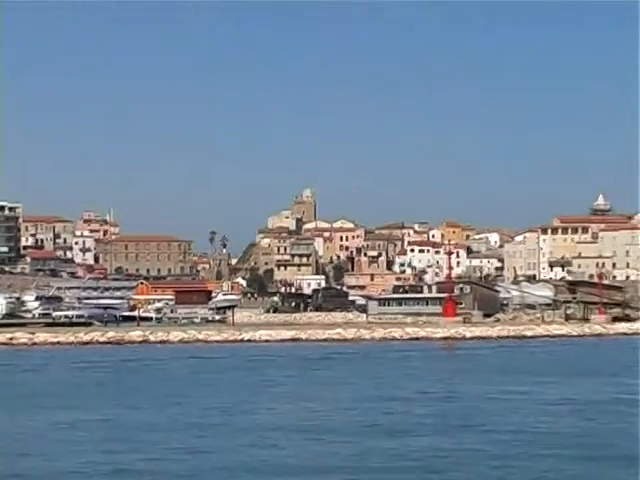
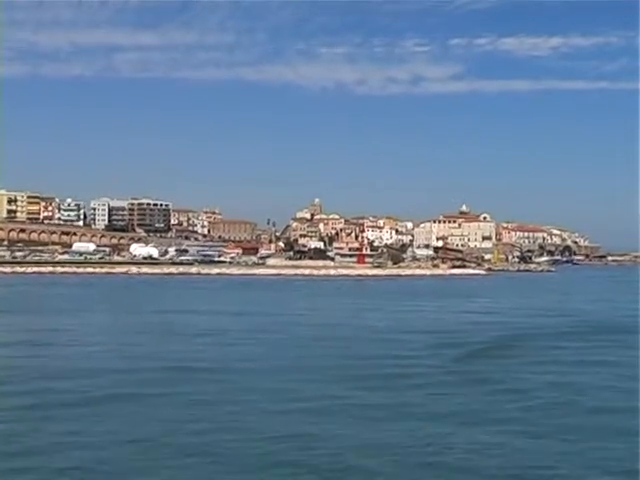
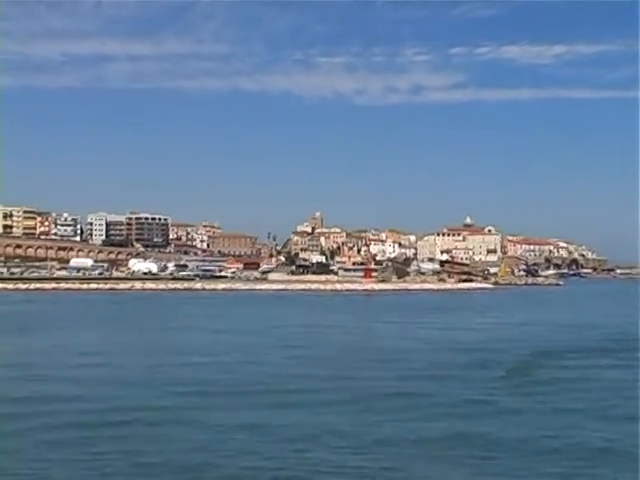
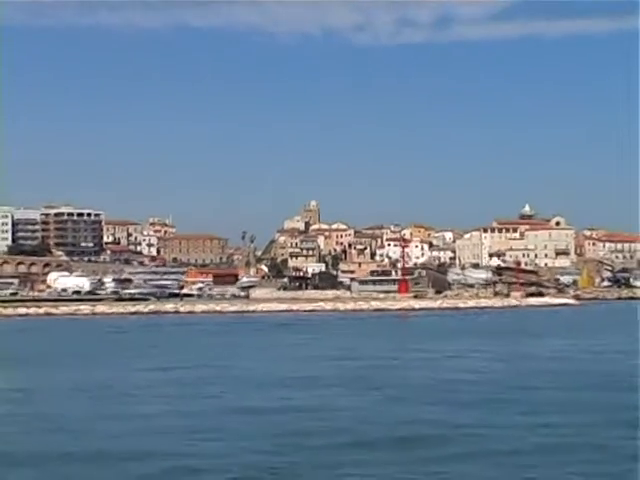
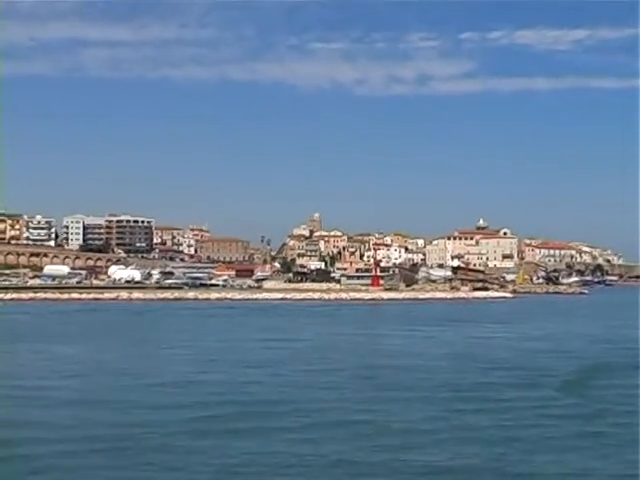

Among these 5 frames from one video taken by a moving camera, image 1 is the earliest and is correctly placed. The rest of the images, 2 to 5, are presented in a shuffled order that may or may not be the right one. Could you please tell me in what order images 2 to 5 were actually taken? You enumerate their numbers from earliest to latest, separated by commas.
4, 5, 3, 2
